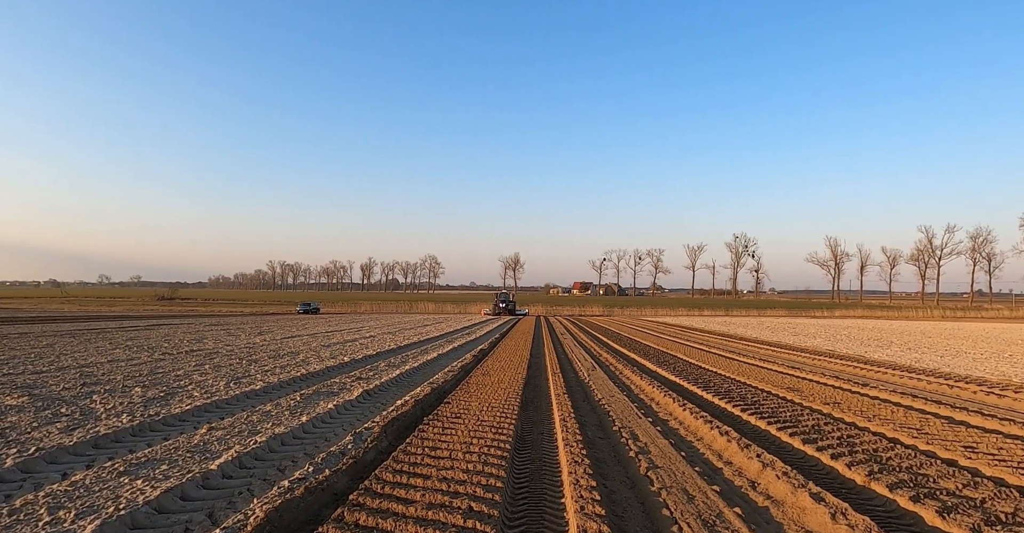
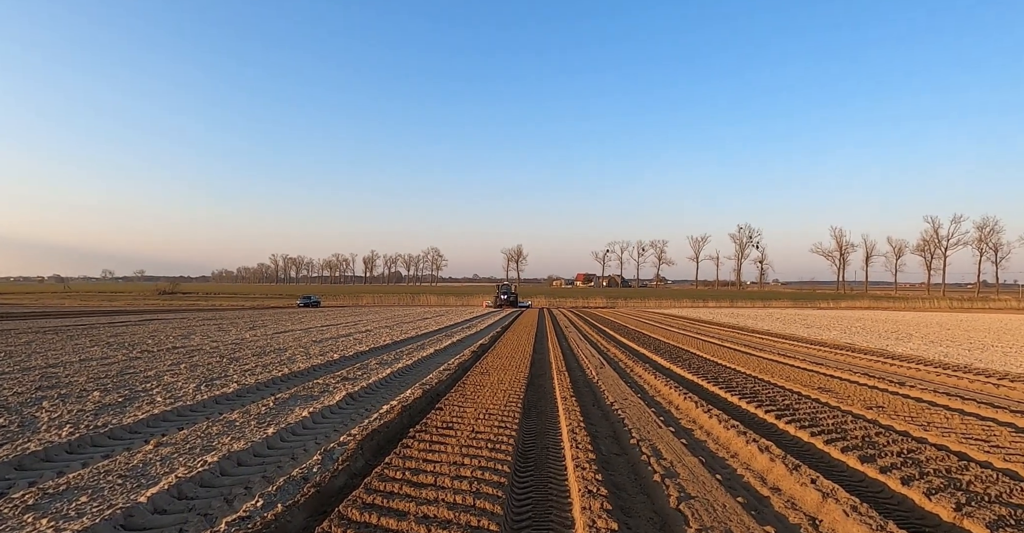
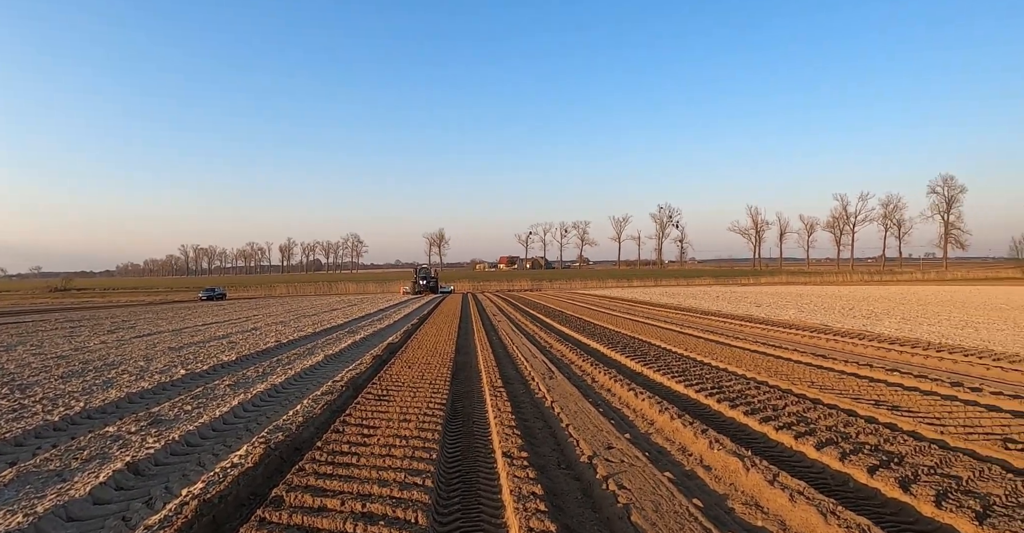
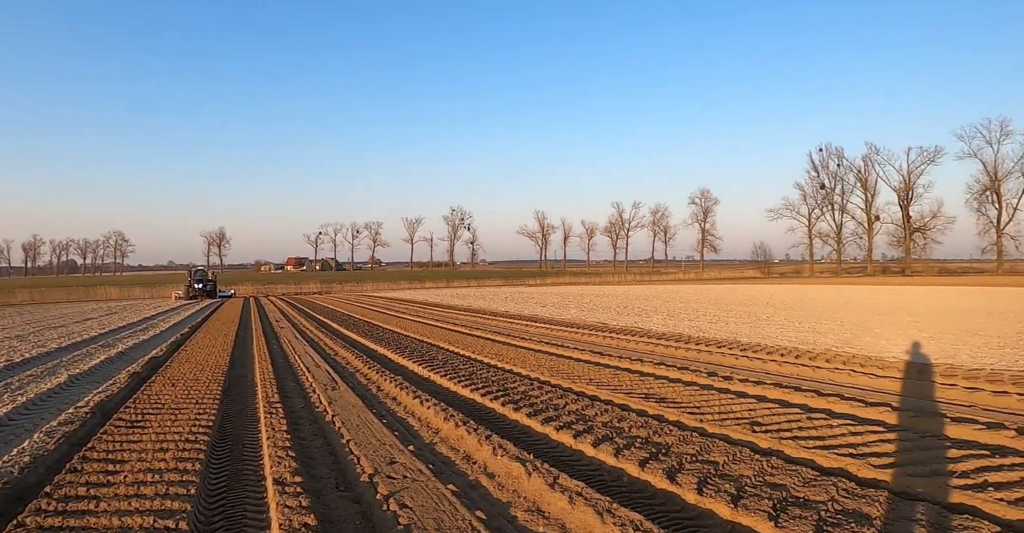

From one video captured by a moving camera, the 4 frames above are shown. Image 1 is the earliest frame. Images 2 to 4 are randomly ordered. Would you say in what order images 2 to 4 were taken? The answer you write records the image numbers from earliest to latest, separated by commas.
2, 3, 4
